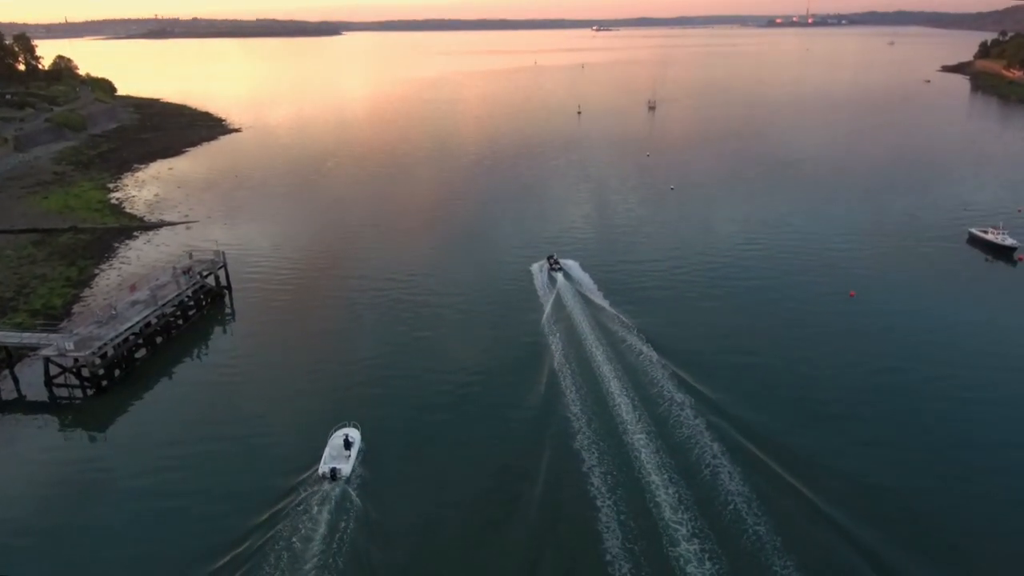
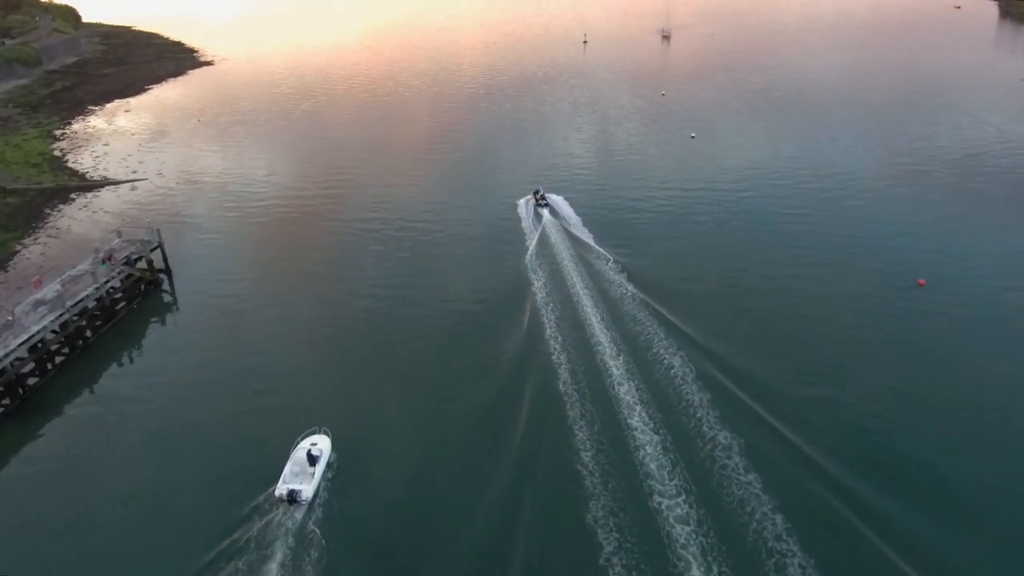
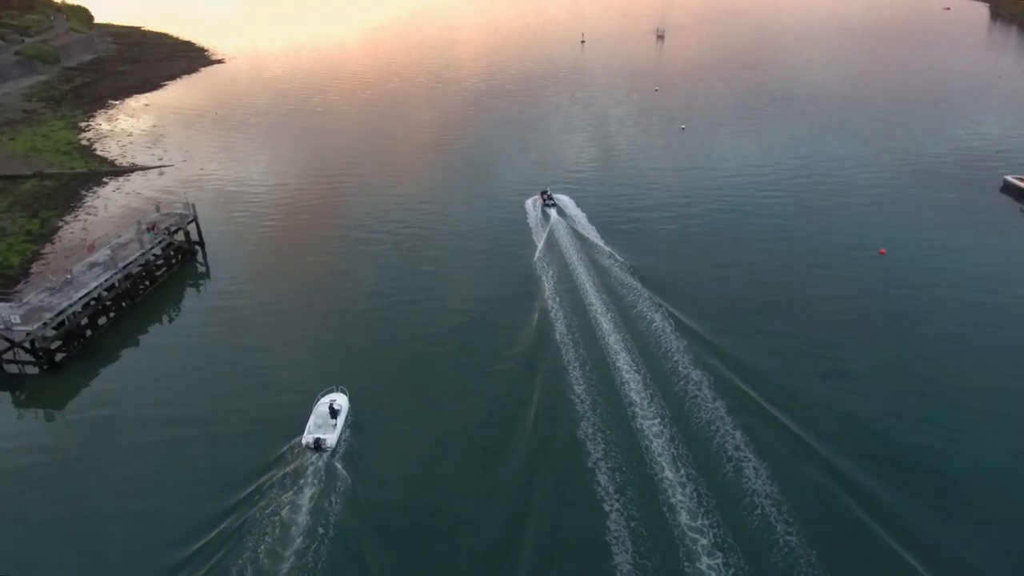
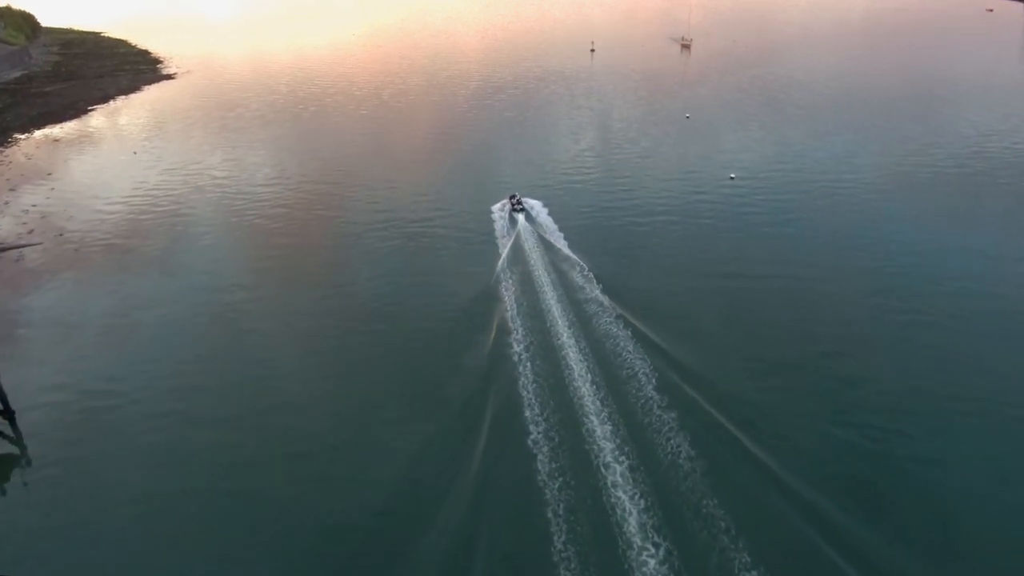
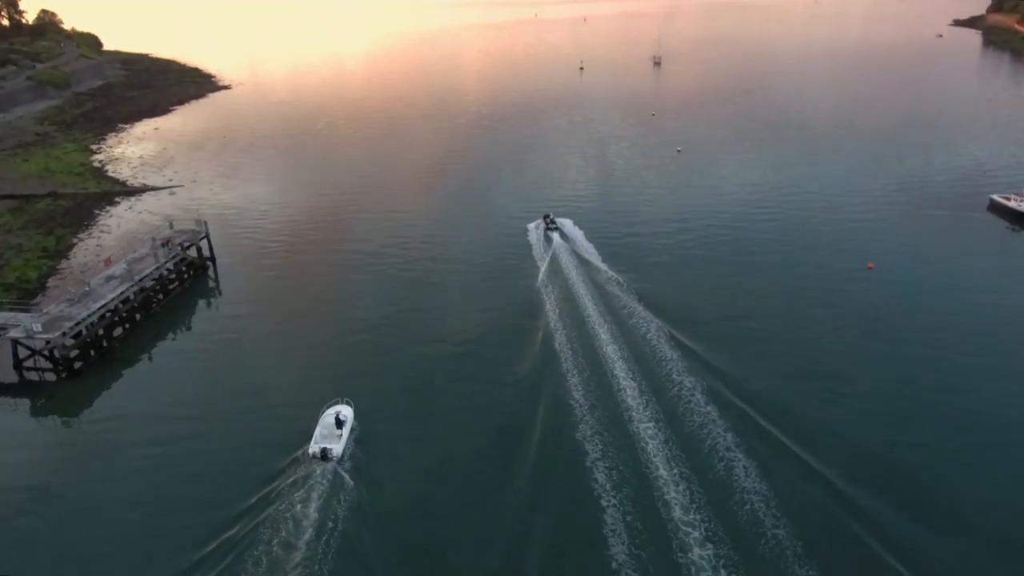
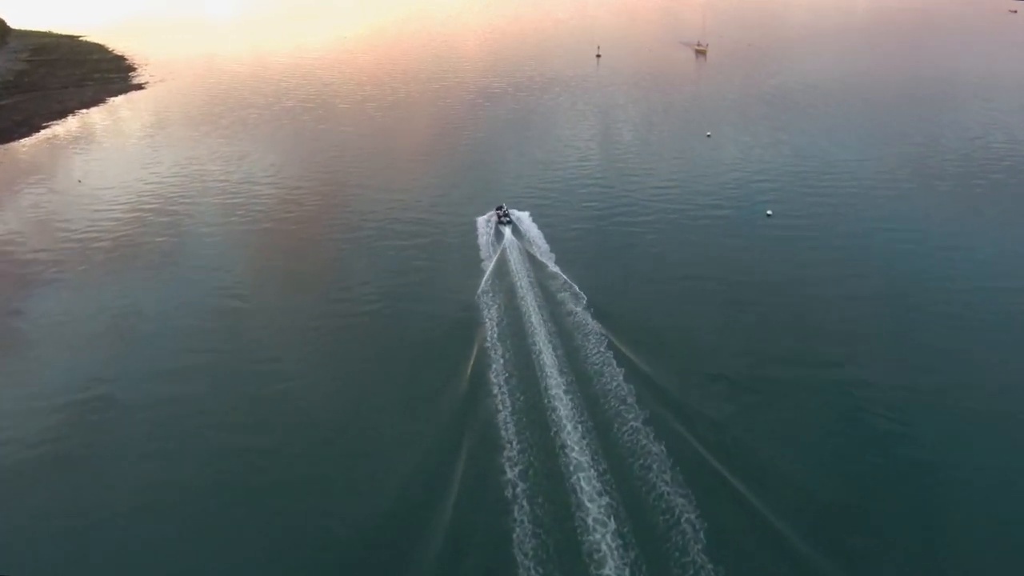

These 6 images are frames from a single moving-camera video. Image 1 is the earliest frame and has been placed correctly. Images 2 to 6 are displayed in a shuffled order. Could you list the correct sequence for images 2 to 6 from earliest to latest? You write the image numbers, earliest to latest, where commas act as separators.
5, 3, 2, 4, 6
